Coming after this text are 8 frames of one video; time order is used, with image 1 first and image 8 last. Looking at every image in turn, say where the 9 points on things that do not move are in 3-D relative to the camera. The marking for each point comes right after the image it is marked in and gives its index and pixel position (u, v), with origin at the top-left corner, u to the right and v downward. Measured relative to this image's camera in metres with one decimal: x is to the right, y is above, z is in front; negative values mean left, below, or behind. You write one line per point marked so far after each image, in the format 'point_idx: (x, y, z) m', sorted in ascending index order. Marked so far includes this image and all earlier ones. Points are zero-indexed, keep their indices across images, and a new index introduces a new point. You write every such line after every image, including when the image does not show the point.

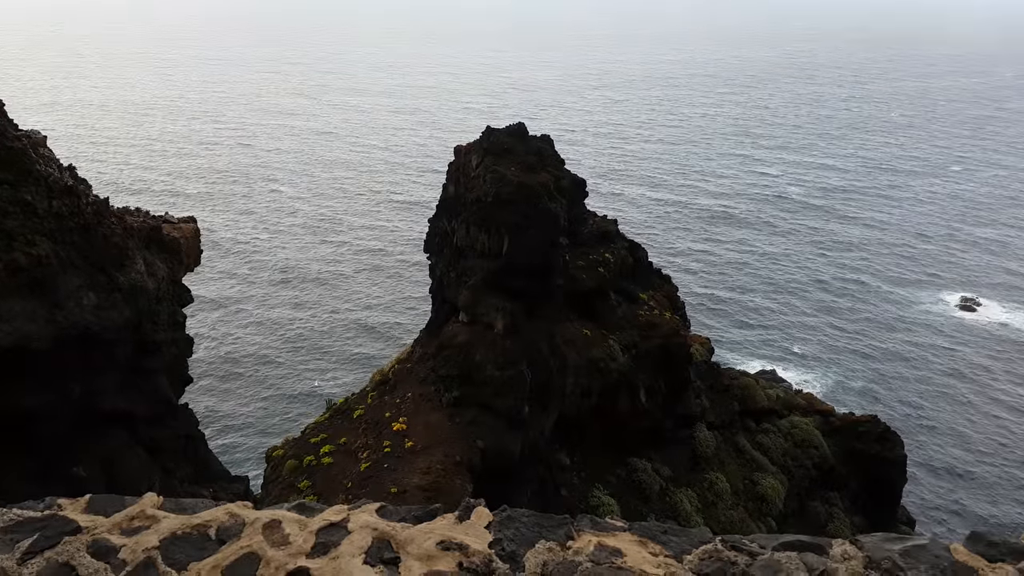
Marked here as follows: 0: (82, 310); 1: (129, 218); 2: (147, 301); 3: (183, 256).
0: (-5.7, -0.3, +9.6) m
1: (-6.0, +1.1, +11.4) m
2: (-5.3, -0.2, +10.6) m
3: (-5.5, +0.6, +12.0) m
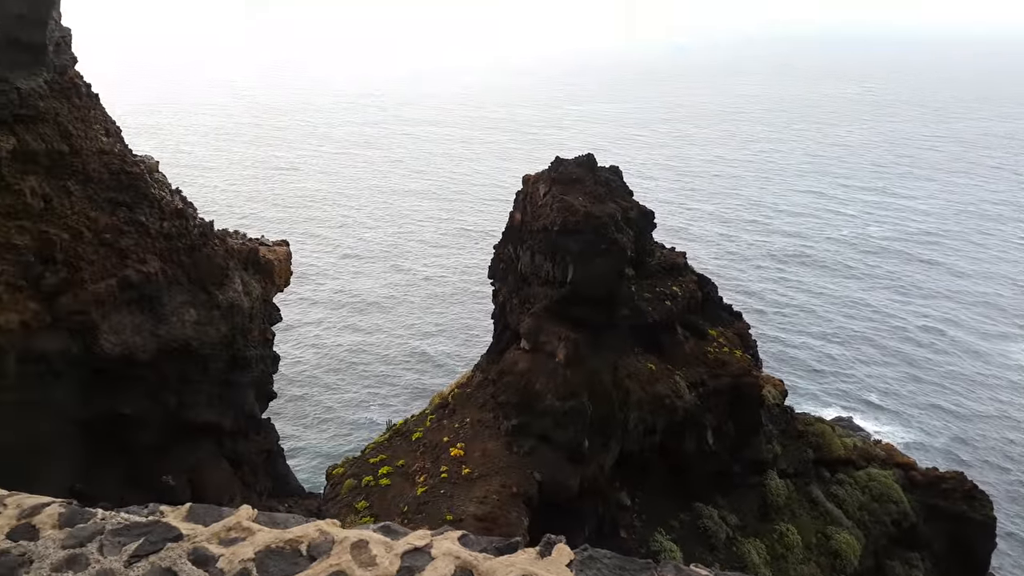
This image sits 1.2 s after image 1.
0: (-4.6, -0.5, +10.1) m
1: (-4.7, +0.8, +12.0) m
2: (-4.2, -0.5, +11.1) m
3: (-4.1, +0.2, +12.6) m
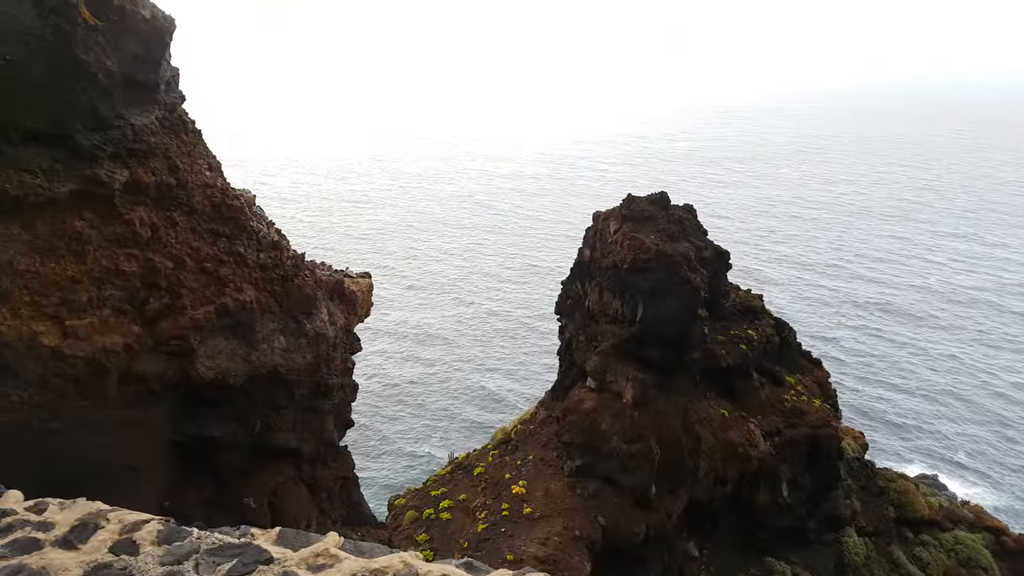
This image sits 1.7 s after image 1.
0: (-3.5, -0.9, +10.5) m
1: (-3.3, +0.3, +12.4) m
2: (-3.0, -0.9, +11.5) m
3: (-2.8, -0.3, +12.9) m
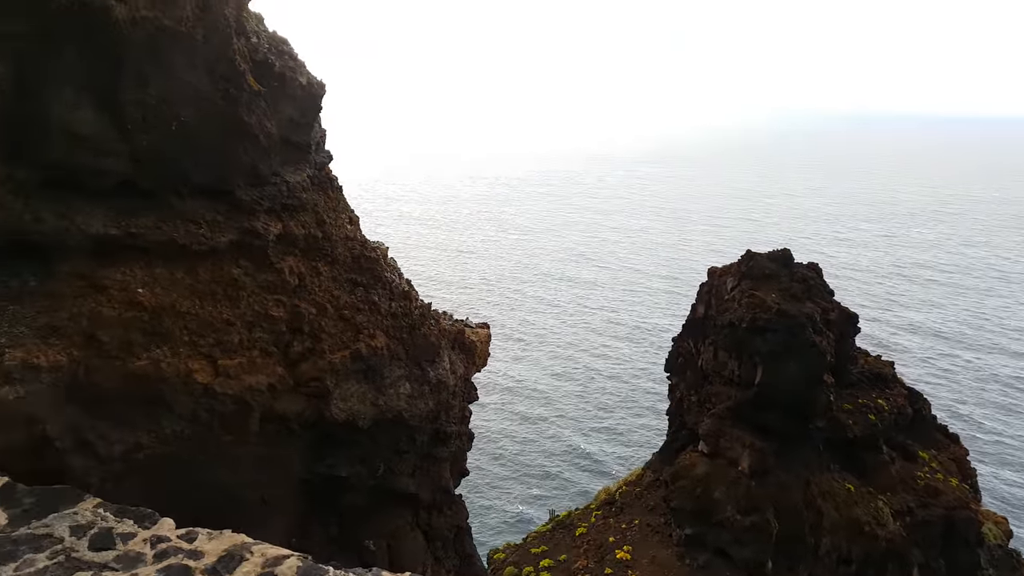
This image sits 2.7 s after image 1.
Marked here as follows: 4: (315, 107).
0: (-1.7, -1.7, +10.8) m
1: (-1.2, -0.6, +12.8) m
2: (-1.1, -1.7, +11.7) m
3: (-0.6, -1.3, +13.2) m
4: (-3.0, +2.9, +11.6) m
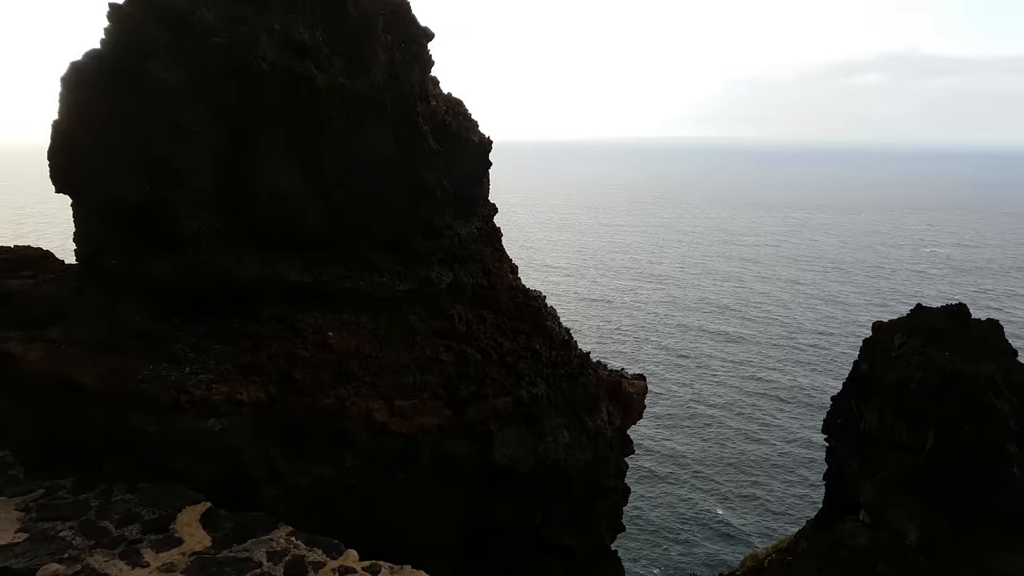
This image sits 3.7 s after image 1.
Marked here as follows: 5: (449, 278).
0: (+0.7, -2.4, +10.9) m
1: (+1.5, -1.4, +12.8) m
2: (+1.5, -2.6, +11.6) m
3: (+2.2, -2.2, +13.0) m
4: (-0.4, +2.1, +12.2) m
5: (-1.0, +0.2, +11.6) m
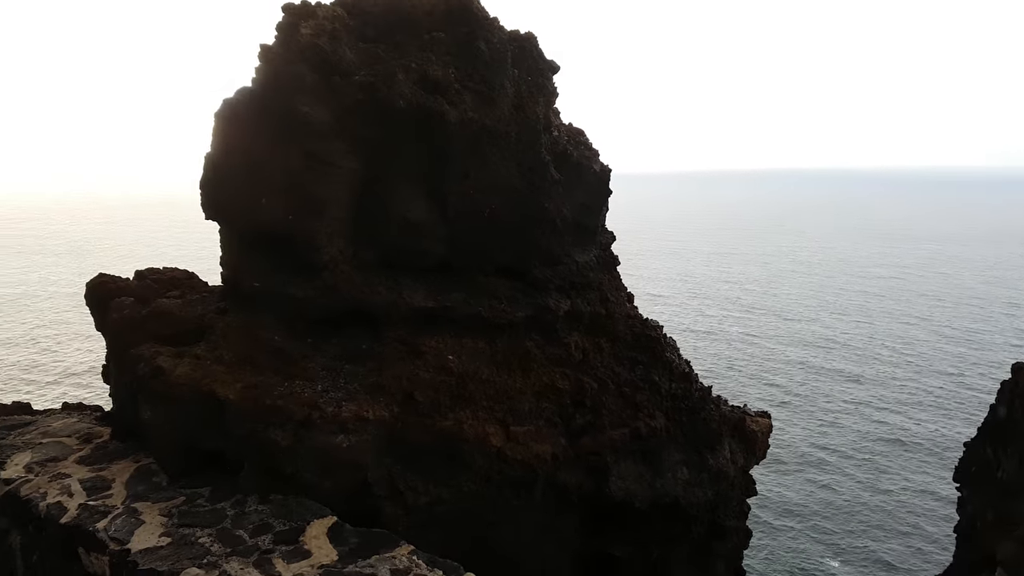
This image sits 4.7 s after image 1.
0: (+2.4, -2.9, +10.6) m
1: (+3.5, -2.0, +12.4) m
2: (+3.3, -3.0, +11.3) m
3: (+4.1, -2.7, +12.6) m
4: (+1.6, +1.6, +12.2) m
5: (+0.9, -0.3, +11.6) m
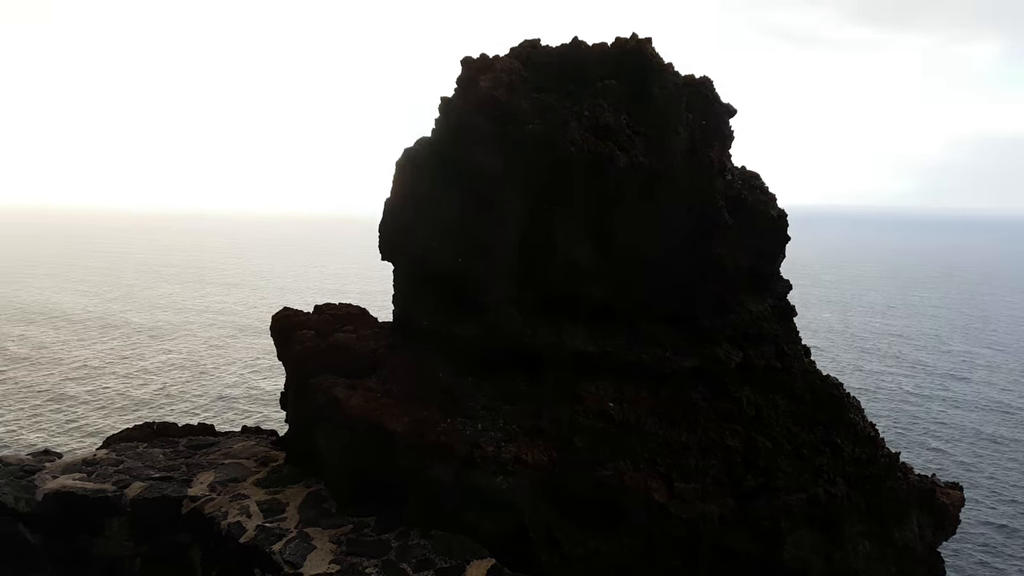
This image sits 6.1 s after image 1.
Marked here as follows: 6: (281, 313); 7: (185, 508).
0: (+4.7, -3.6, +9.7) m
1: (+6.1, -2.9, +11.3) m
2: (+5.7, -3.8, +10.1) m
3: (+6.8, -3.6, +11.3) m
4: (+4.4, +0.8, +11.6) m
5: (+3.5, -1.0, +11.1) m
6: (-4.4, -0.5, +13.7) m
7: (-5.6, -3.7, +12.3) m
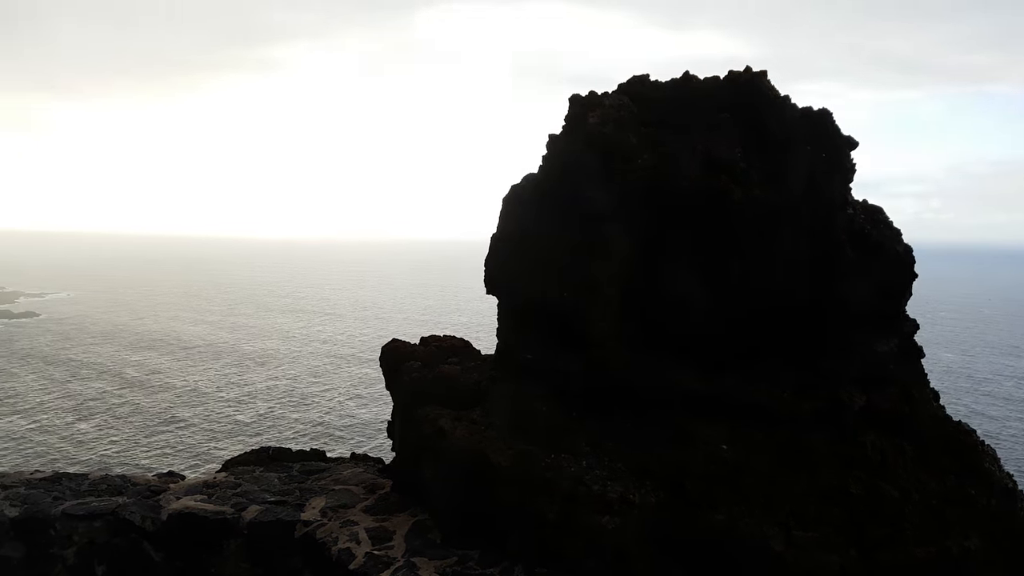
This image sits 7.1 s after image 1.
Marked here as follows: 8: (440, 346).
0: (+6.1, -4.1, +8.9) m
1: (+7.7, -3.5, +10.4) m
2: (+7.1, -4.4, +9.2) m
3: (+8.4, -4.2, +10.2) m
4: (+6.1, +0.2, +11.1) m
5: (+5.1, -1.6, +10.5) m
6: (-2.4, -1.1, +14.1) m
7: (-3.8, -4.3, +12.7) m
8: (-1.4, -1.2, +14.2) m
